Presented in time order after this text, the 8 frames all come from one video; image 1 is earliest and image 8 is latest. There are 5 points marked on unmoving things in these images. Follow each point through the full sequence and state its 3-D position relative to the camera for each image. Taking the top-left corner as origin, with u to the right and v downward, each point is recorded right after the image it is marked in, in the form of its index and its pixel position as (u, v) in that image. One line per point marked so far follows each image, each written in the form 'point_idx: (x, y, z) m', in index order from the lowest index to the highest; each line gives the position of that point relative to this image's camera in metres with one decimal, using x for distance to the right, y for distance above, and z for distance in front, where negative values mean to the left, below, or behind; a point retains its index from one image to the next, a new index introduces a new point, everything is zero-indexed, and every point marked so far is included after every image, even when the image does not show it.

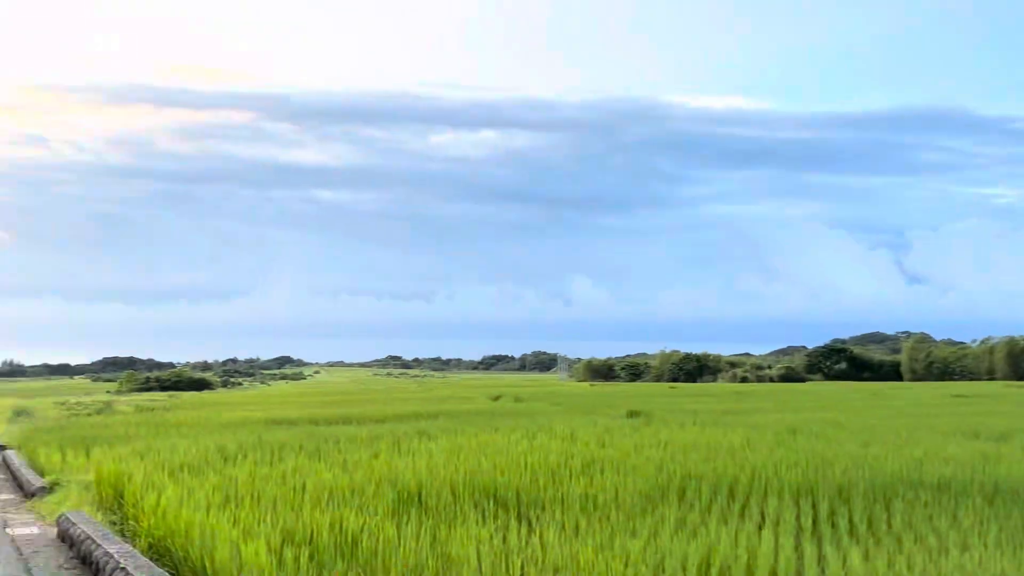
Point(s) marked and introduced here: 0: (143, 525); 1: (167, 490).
0: (-3.5, -2.3, +7.8) m
1: (-3.6, -2.1, +8.5) m
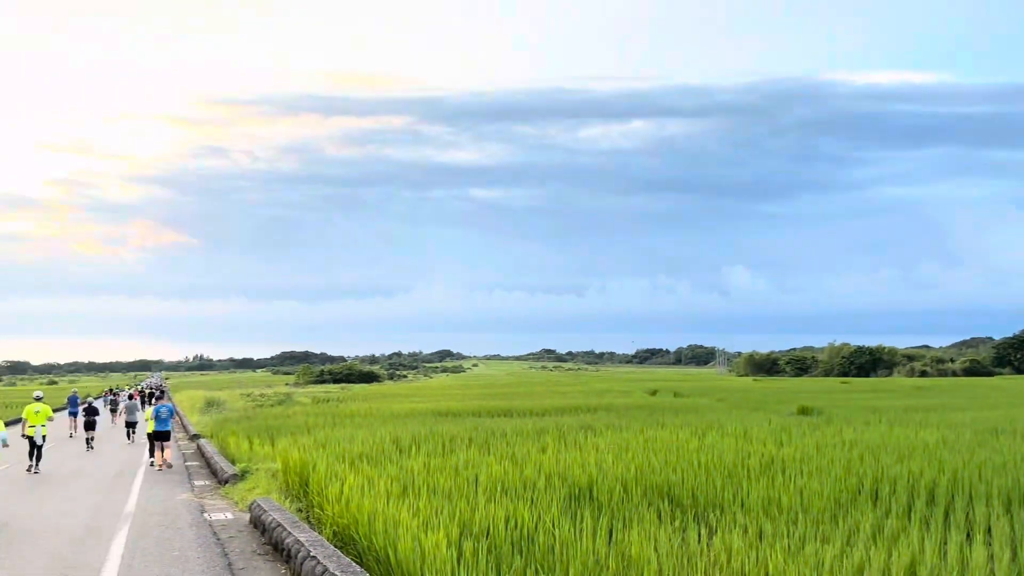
0: (-1.8, -2.2, +8.0) m
1: (-1.7, -2.1, +8.7) m
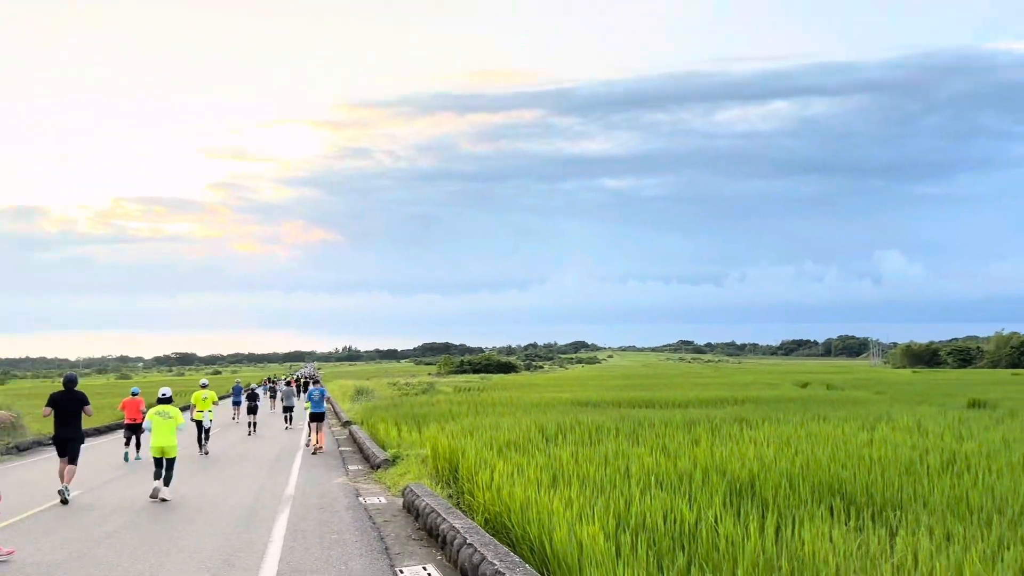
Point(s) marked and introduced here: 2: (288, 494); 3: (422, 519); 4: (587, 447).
0: (-0.3, -2.1, +7.9) m
1: (-0.1, -1.9, +8.6) m
2: (-2.8, -2.6, +10.2) m
3: (-0.9, -2.2, +7.7) m
4: (+0.9, -1.9, +9.6) m
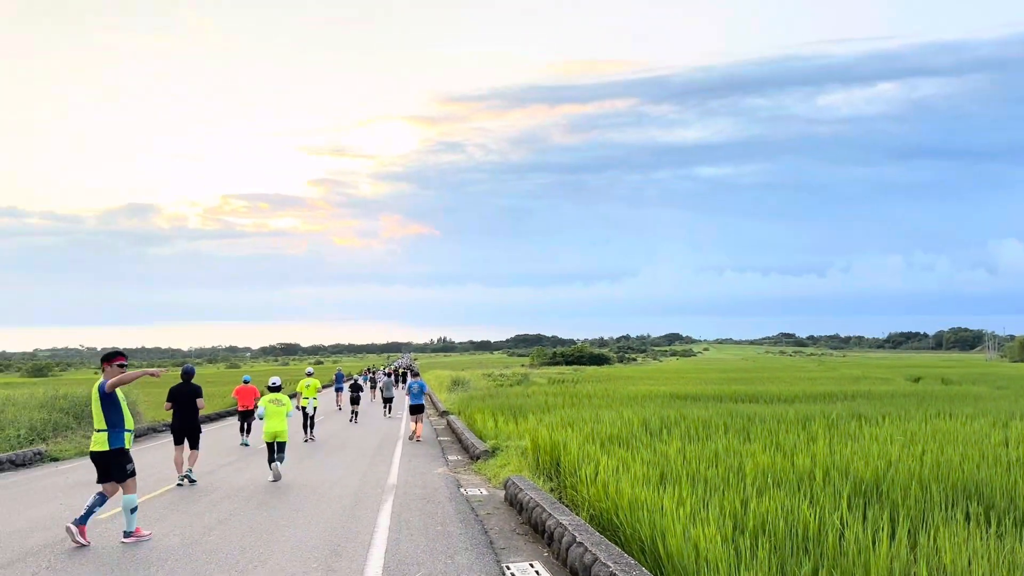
0: (+0.7, -2.0, +7.7) m
1: (+0.9, -1.8, +8.3) m
2: (-1.5, -2.5, +10.3) m
3: (+0.1, -2.1, +7.5) m
4: (+2.1, -1.8, +9.2) m
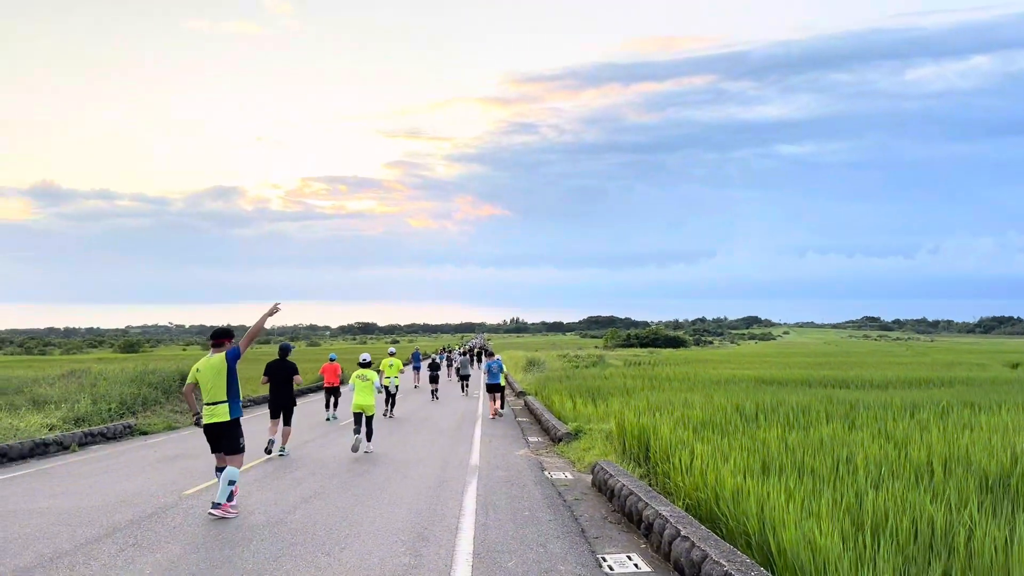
0: (+1.5, -1.8, +7.3) m
1: (+1.8, -1.6, +7.9) m
2: (-0.5, -2.2, +10.0) m
3: (+0.9, -1.8, +7.1) m
4: (+3.0, -1.5, +8.6) m
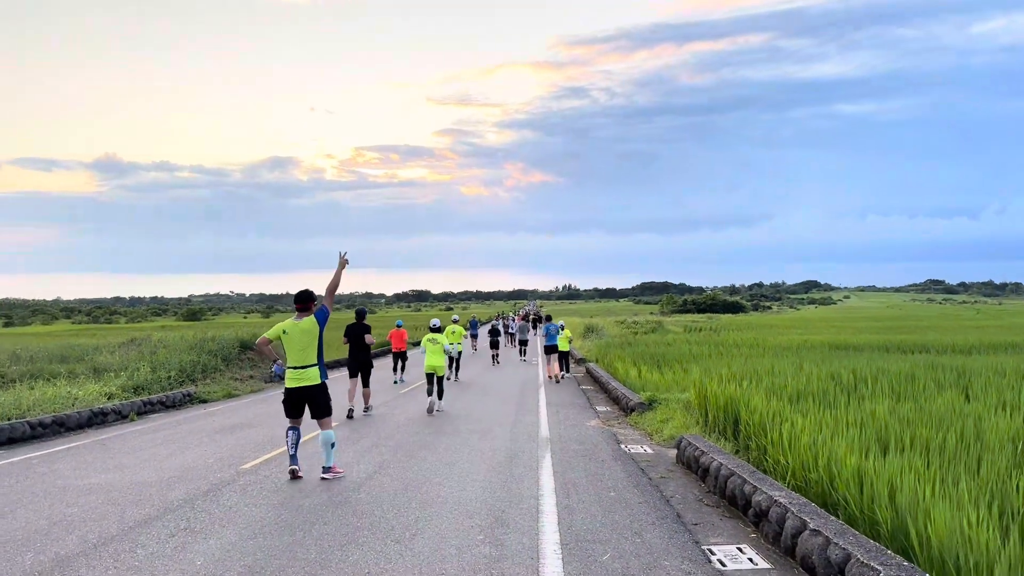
0: (+2.2, -1.4, +6.5) m
1: (+2.5, -1.2, +7.1) m
2: (+0.4, -1.7, +9.4) m
3: (+1.6, -1.5, +6.4) m
4: (+3.8, -1.1, +7.7) m
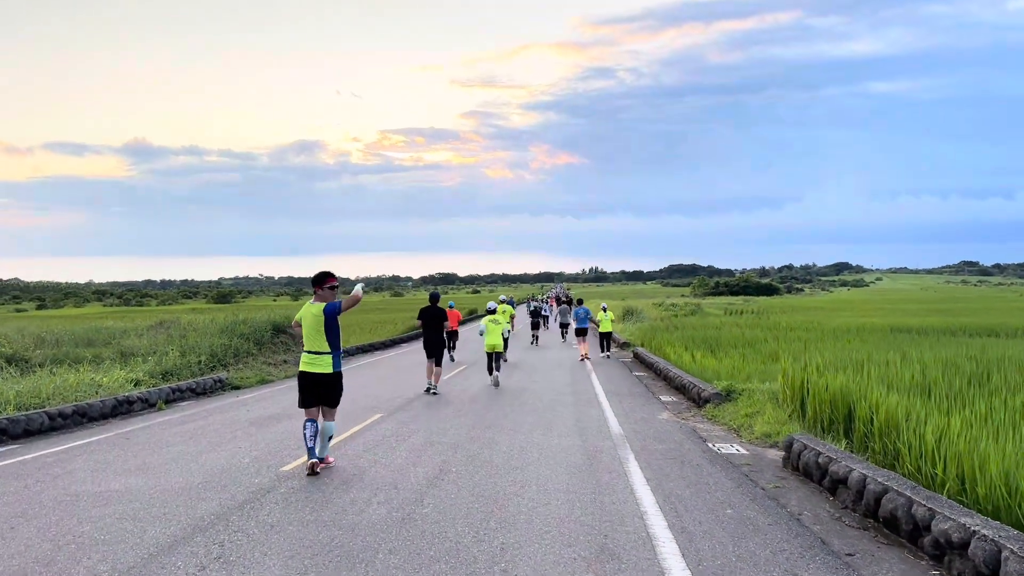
0: (+2.8, -1.2, +5.3) m
1: (+3.1, -1.0, +5.9) m
2: (+1.1, -1.5, +8.3) m
3: (+2.2, -1.3, +5.3) m
4: (+4.4, -0.9, +6.5) m
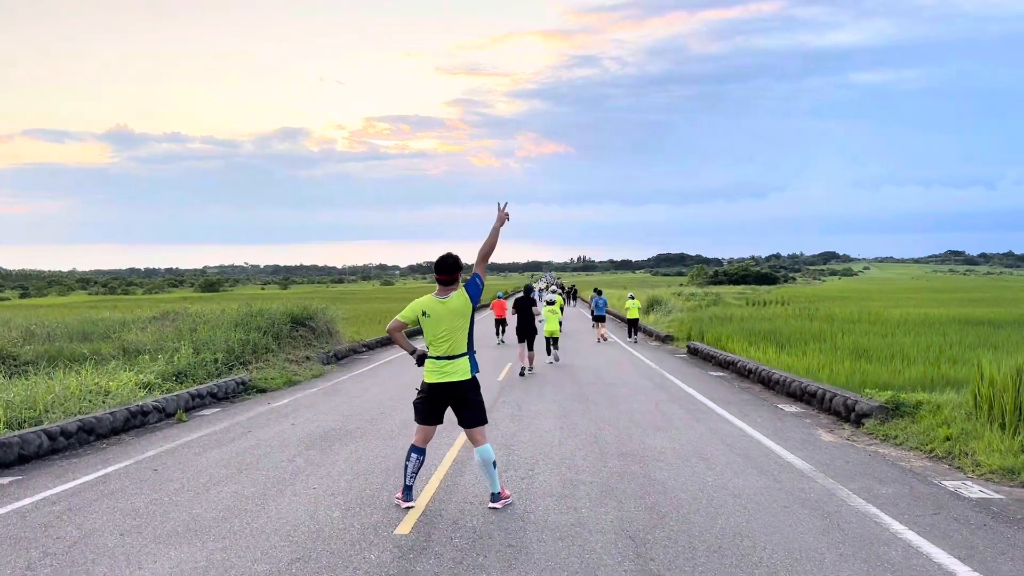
0: (+4.0, -1.2, +3.4) m
1: (+4.4, -0.9, +4.0) m
2: (+2.3, -1.4, +6.3) m
3: (+3.4, -1.3, +3.3) m
4: (+5.6, -0.8, +4.6) m
